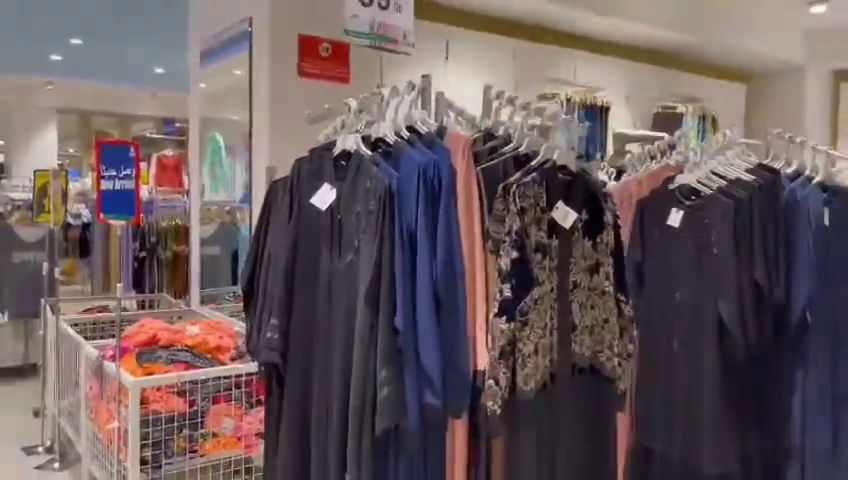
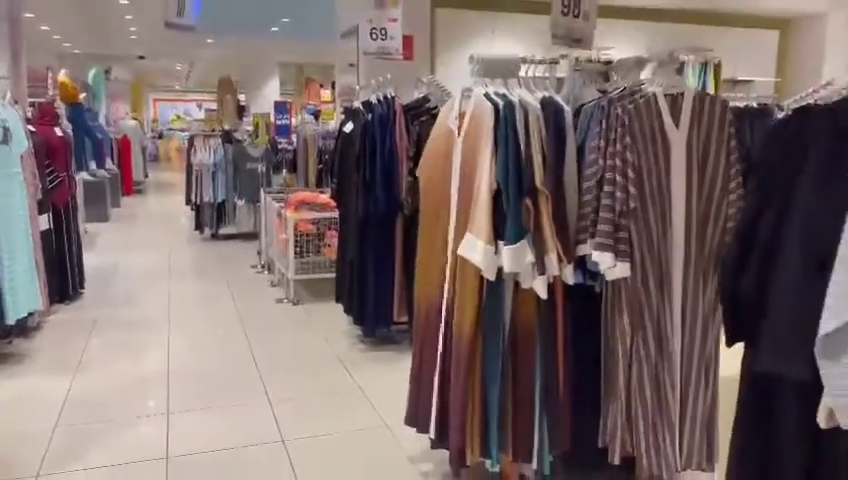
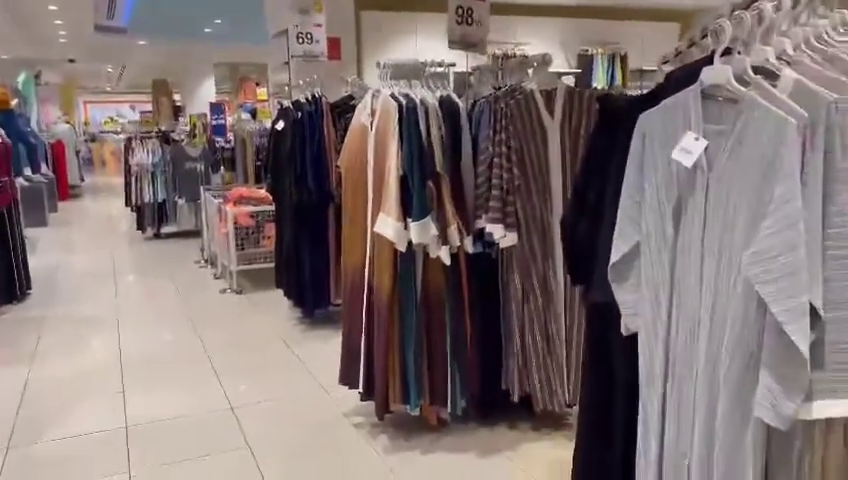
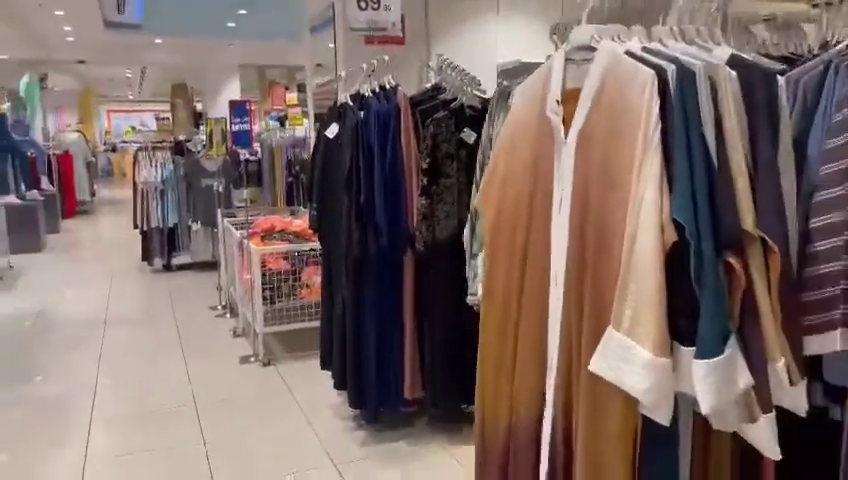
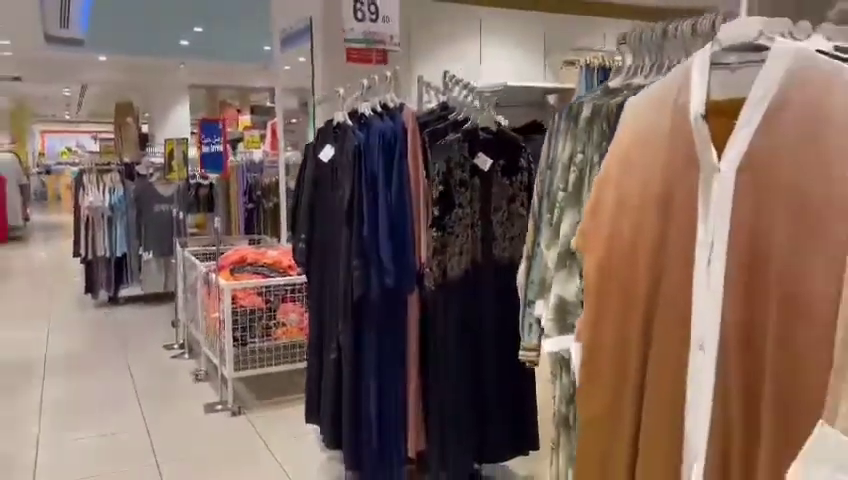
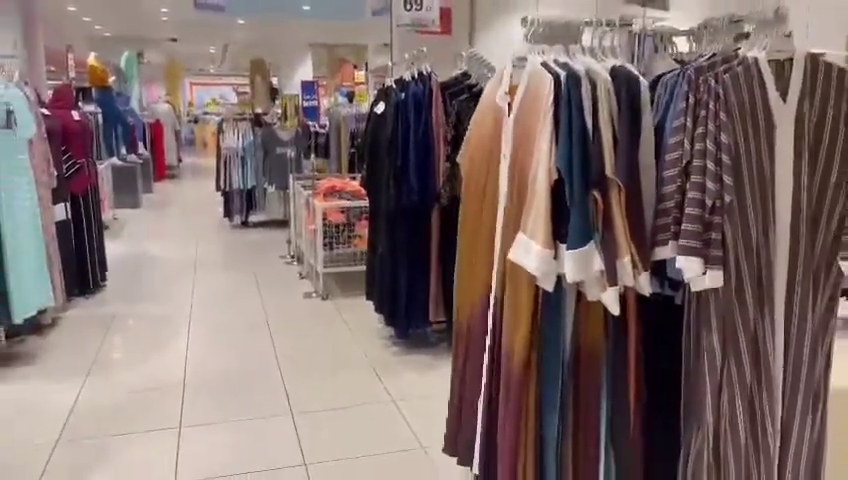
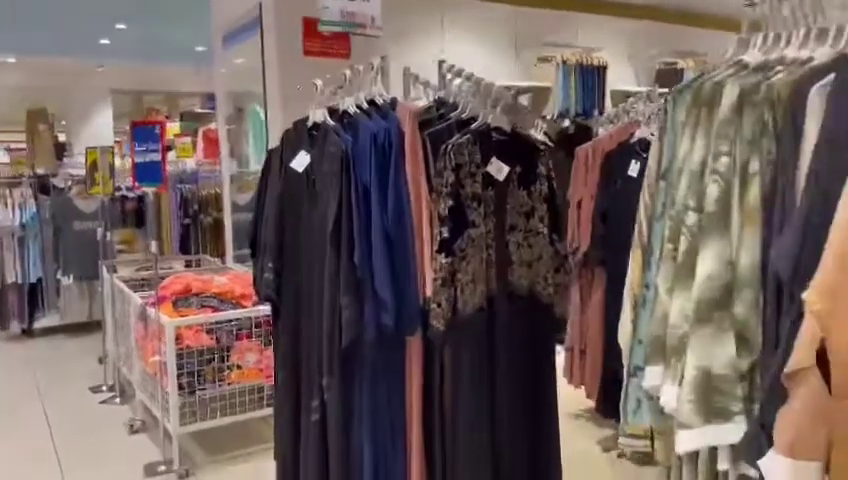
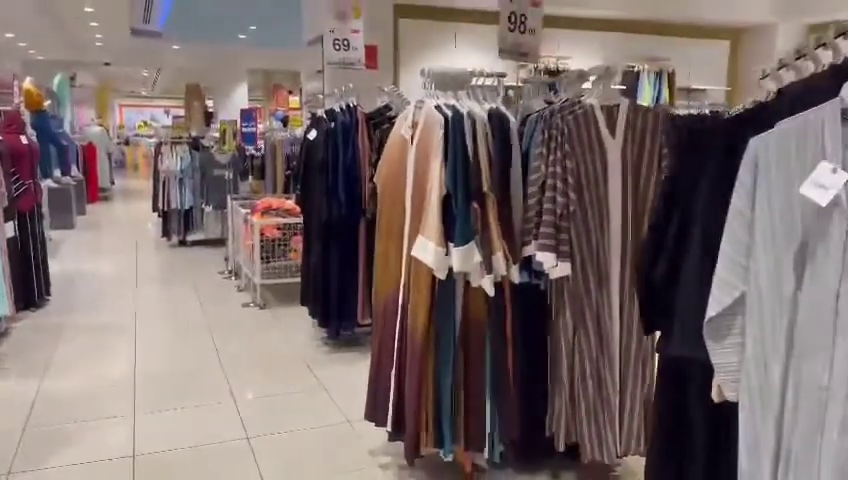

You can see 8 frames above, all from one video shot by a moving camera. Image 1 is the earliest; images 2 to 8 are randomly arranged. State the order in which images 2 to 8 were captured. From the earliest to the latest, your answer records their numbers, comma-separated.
7, 5, 4, 6, 2, 8, 3
